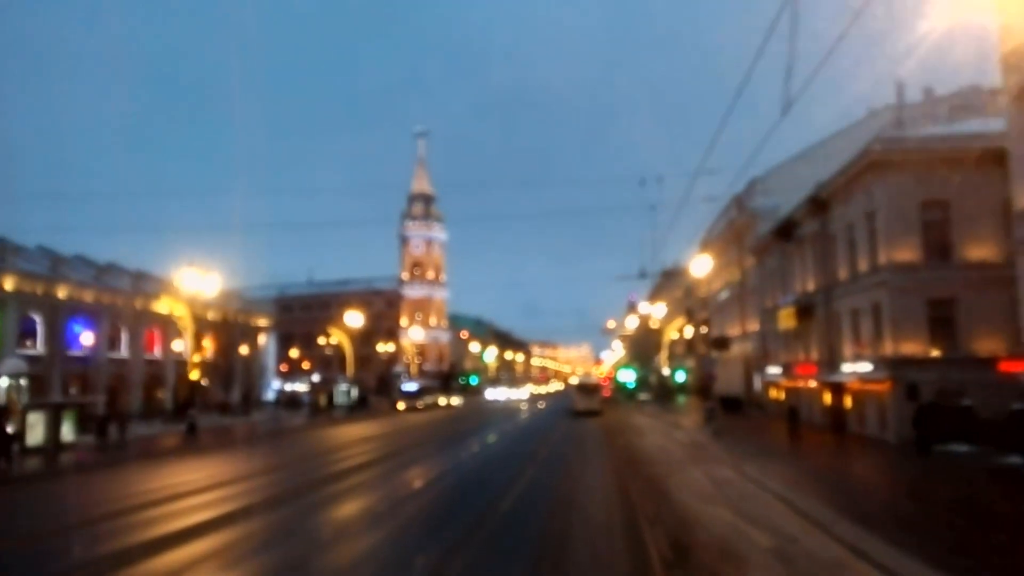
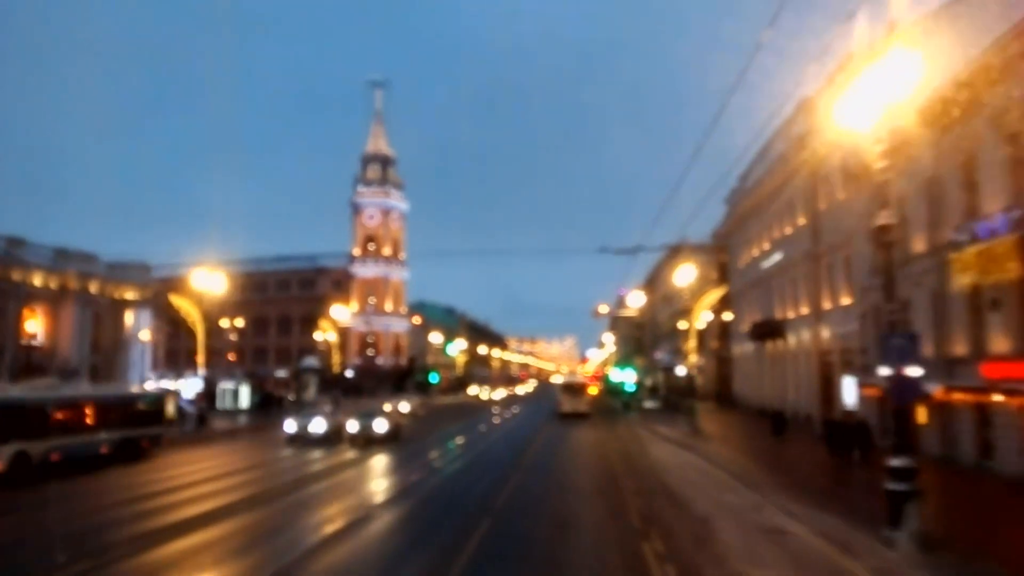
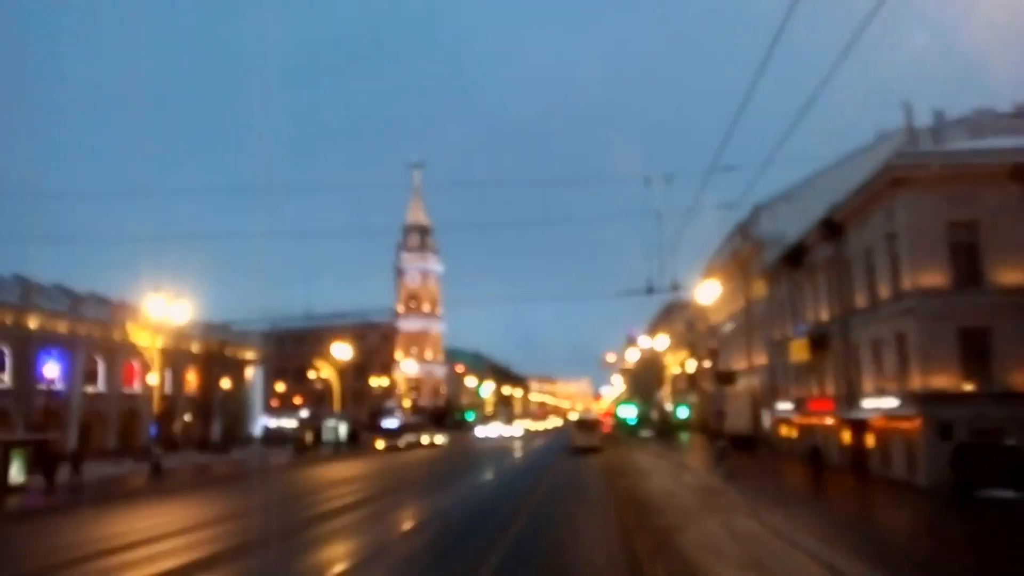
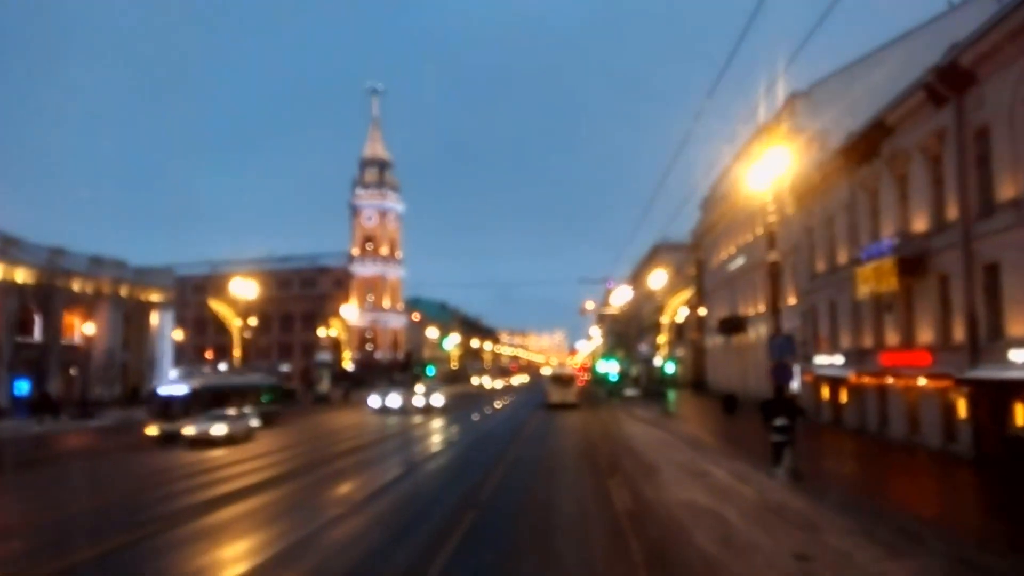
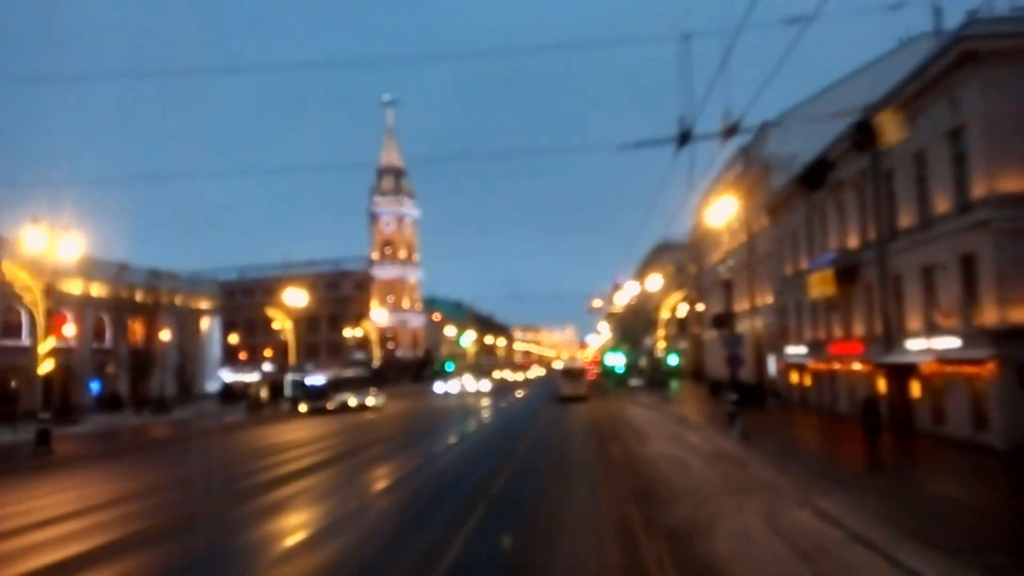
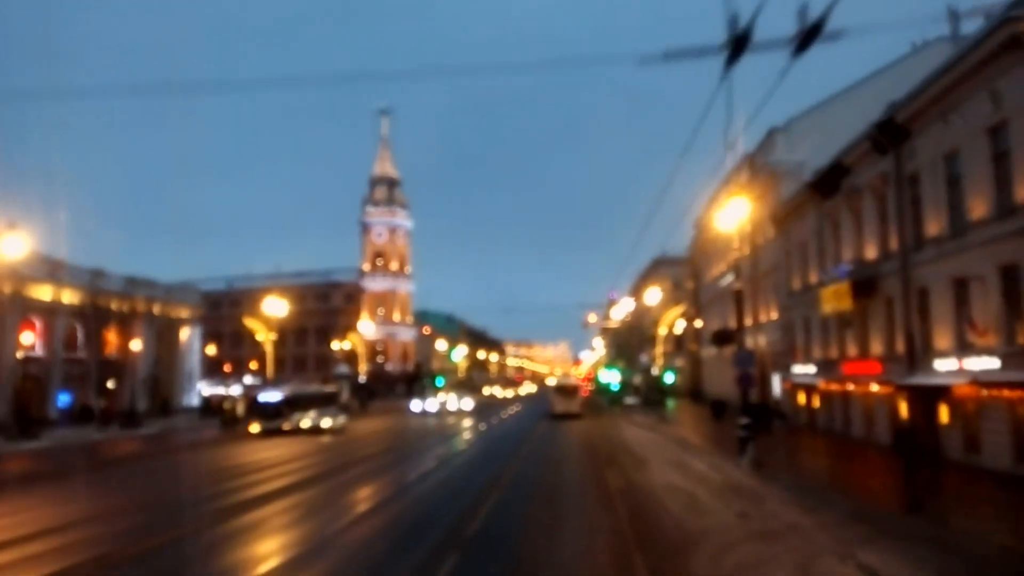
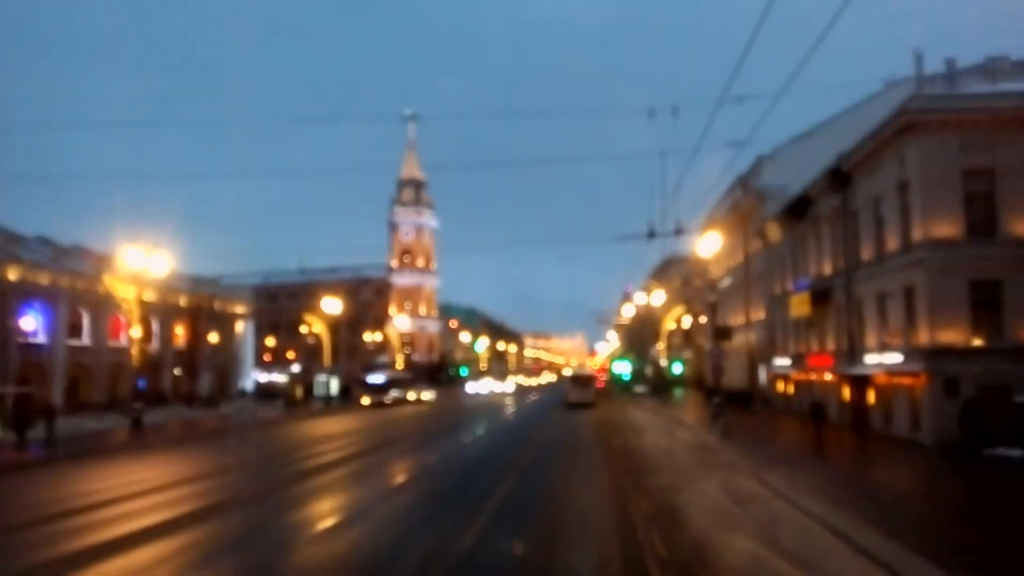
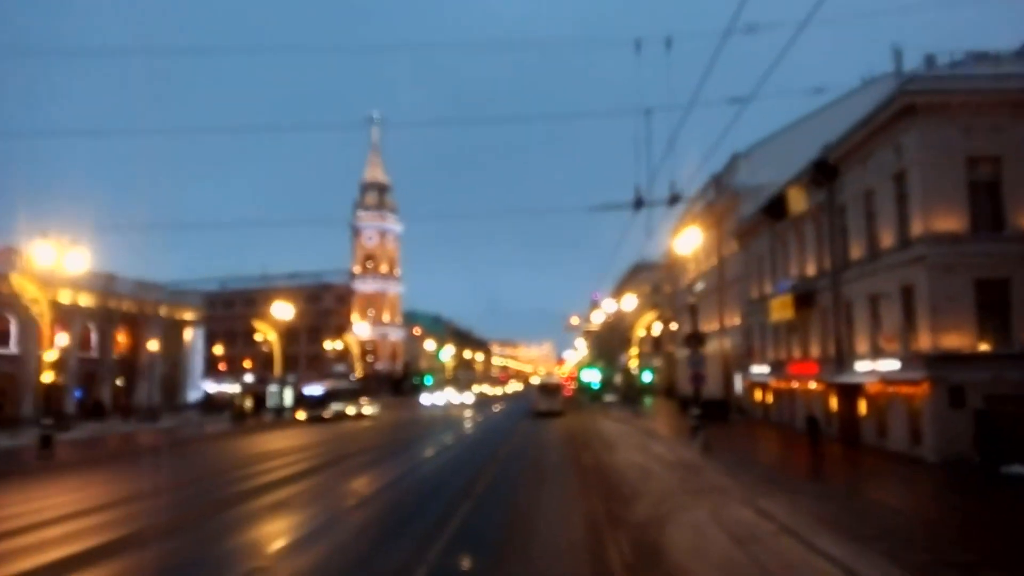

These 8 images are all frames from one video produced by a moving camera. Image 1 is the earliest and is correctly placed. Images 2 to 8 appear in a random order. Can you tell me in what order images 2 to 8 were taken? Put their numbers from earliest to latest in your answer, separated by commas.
3, 7, 8, 5, 6, 4, 2
